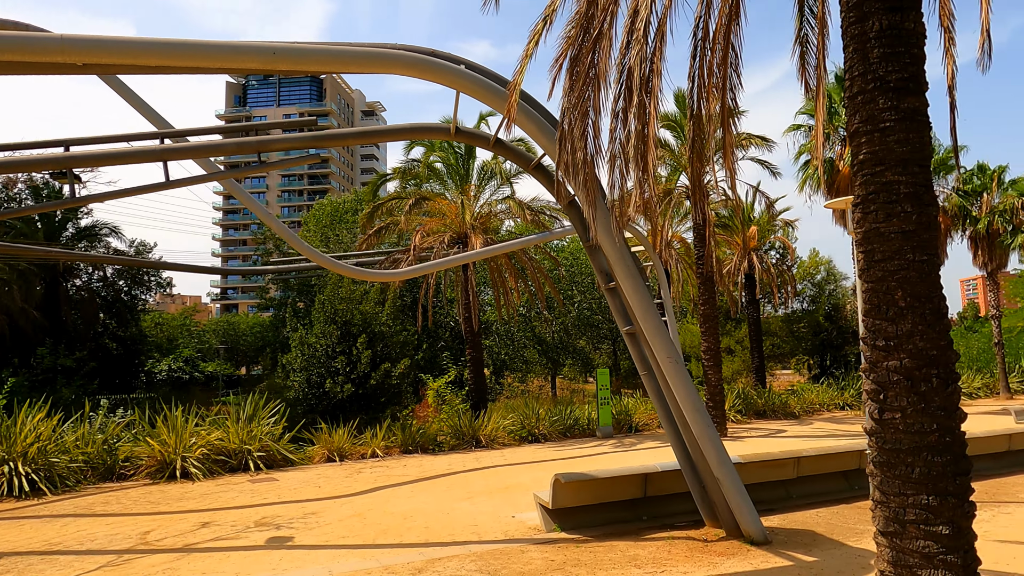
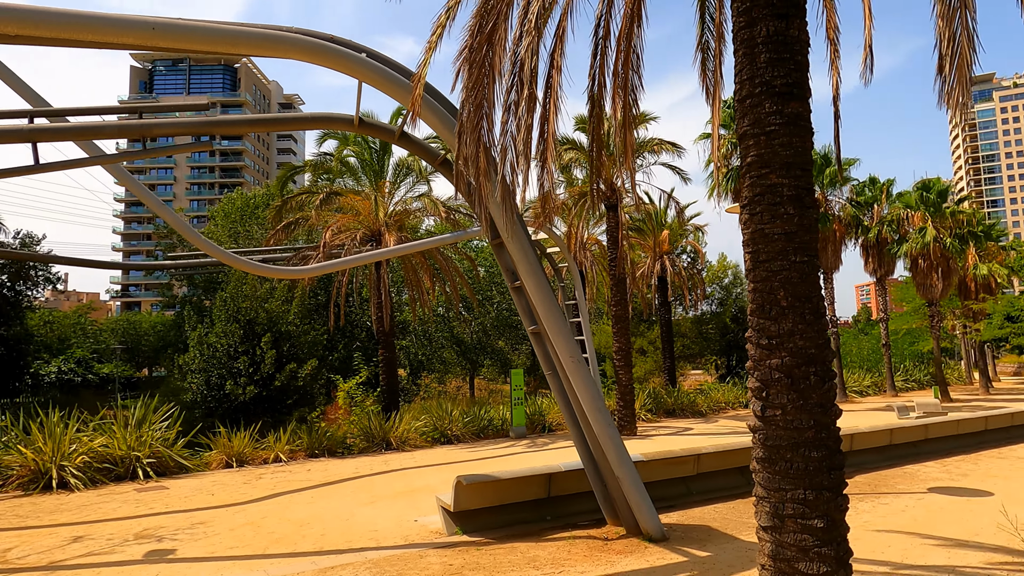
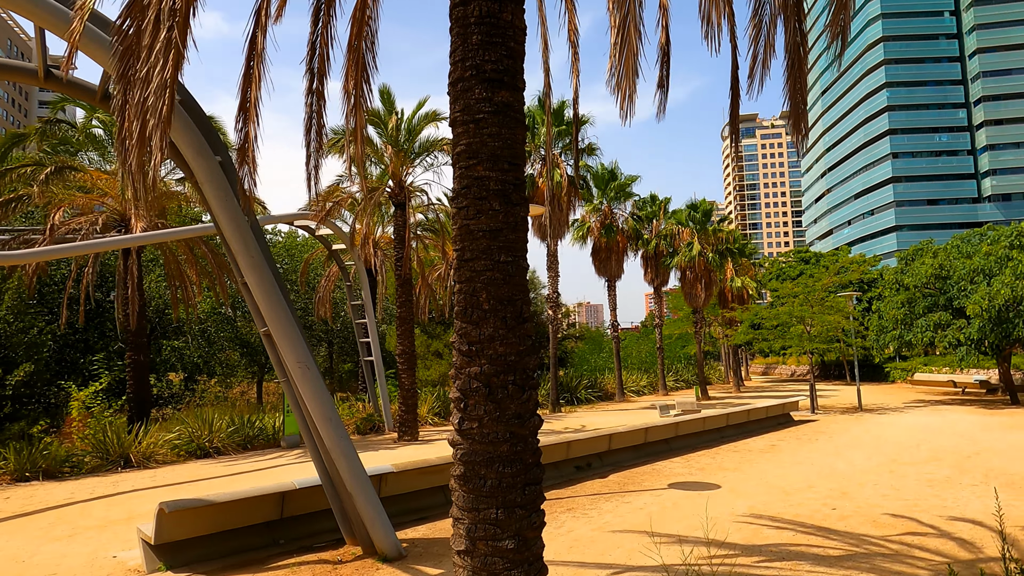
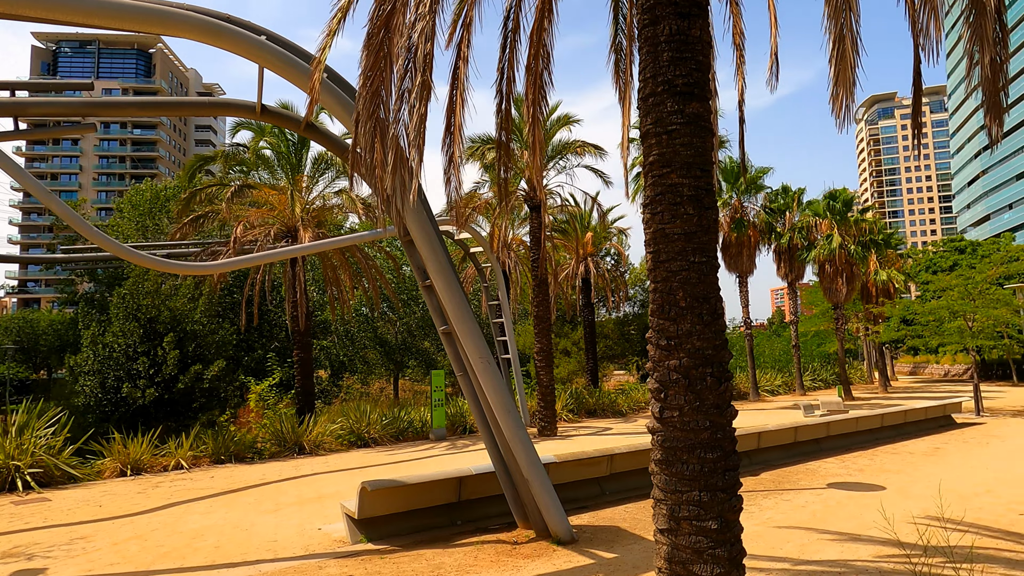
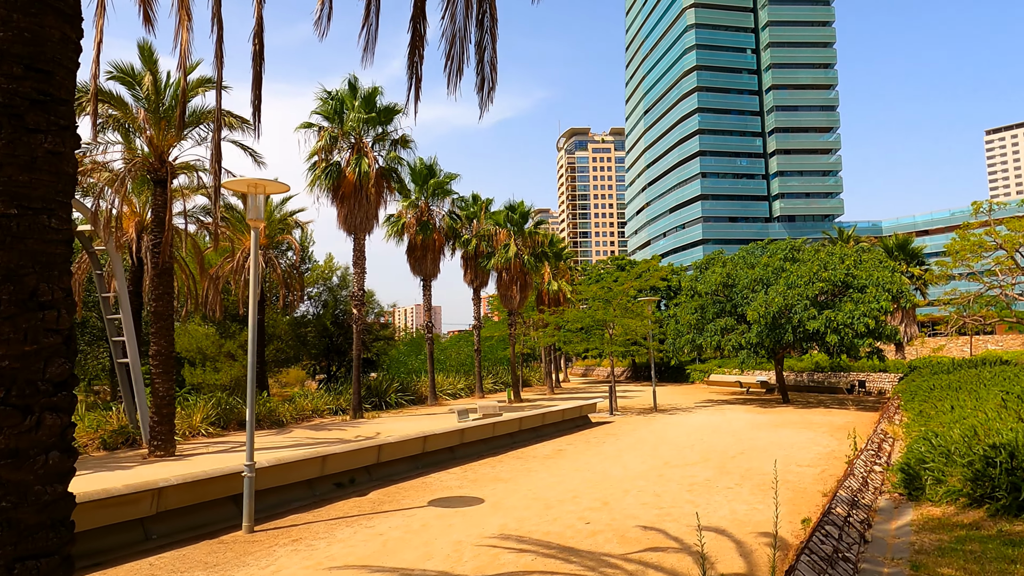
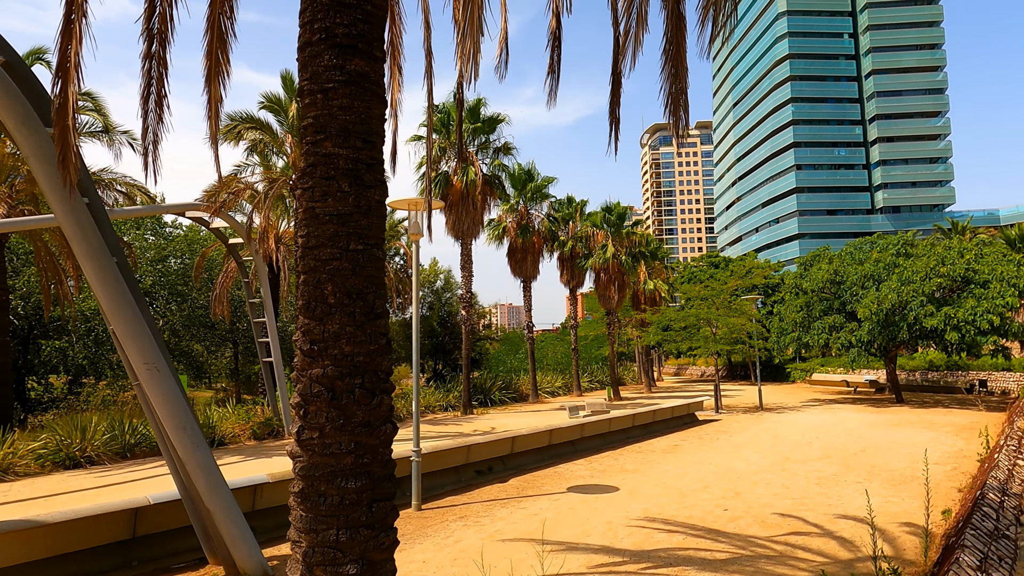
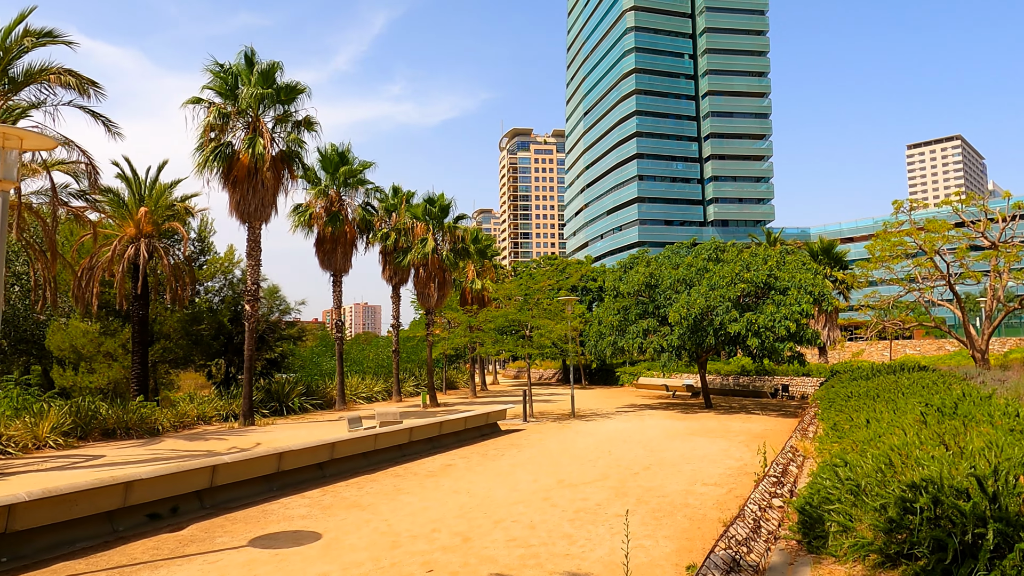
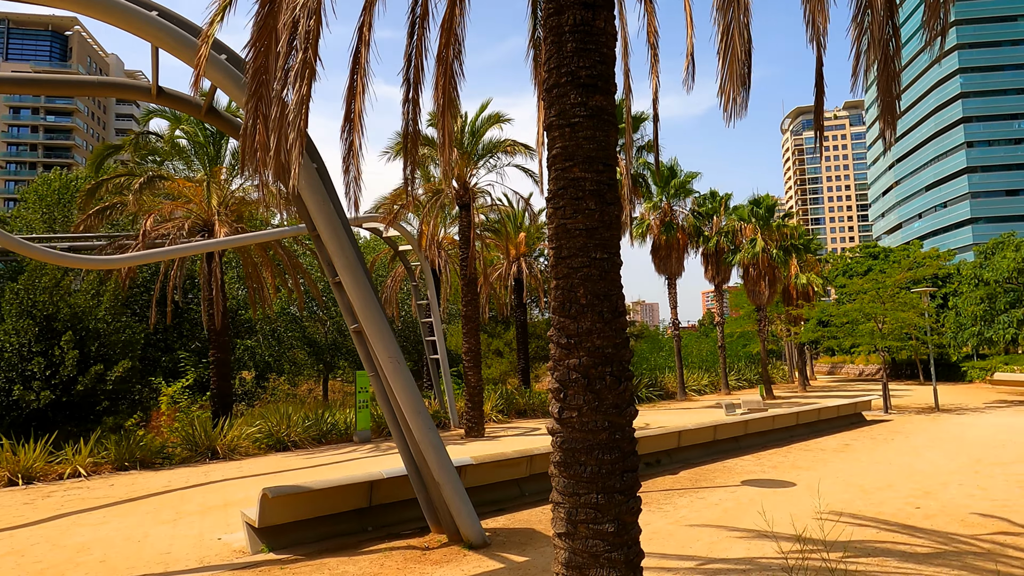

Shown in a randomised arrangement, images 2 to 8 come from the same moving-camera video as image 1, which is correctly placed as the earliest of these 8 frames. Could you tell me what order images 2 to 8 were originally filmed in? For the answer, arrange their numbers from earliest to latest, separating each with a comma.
2, 4, 8, 3, 6, 5, 7
